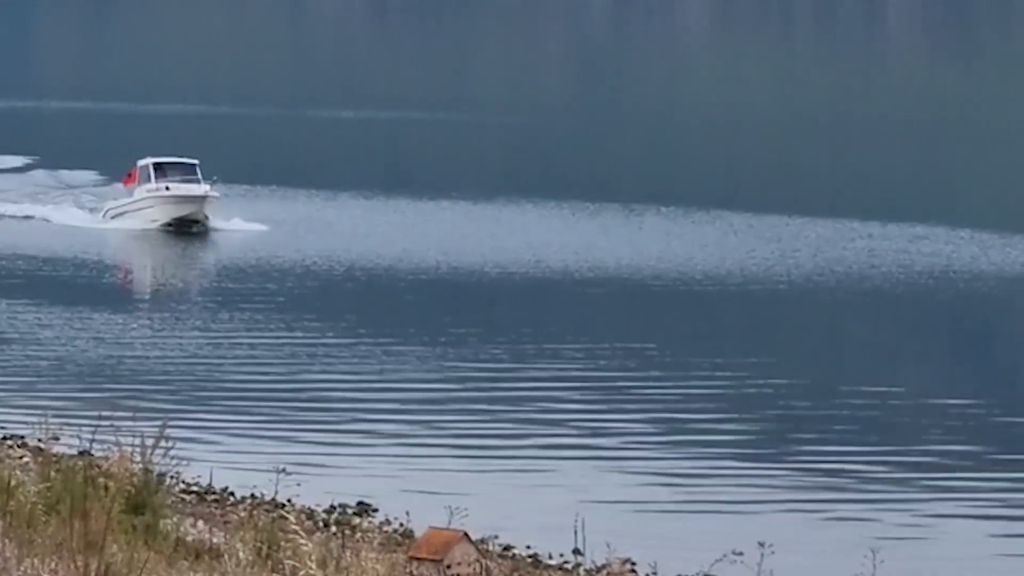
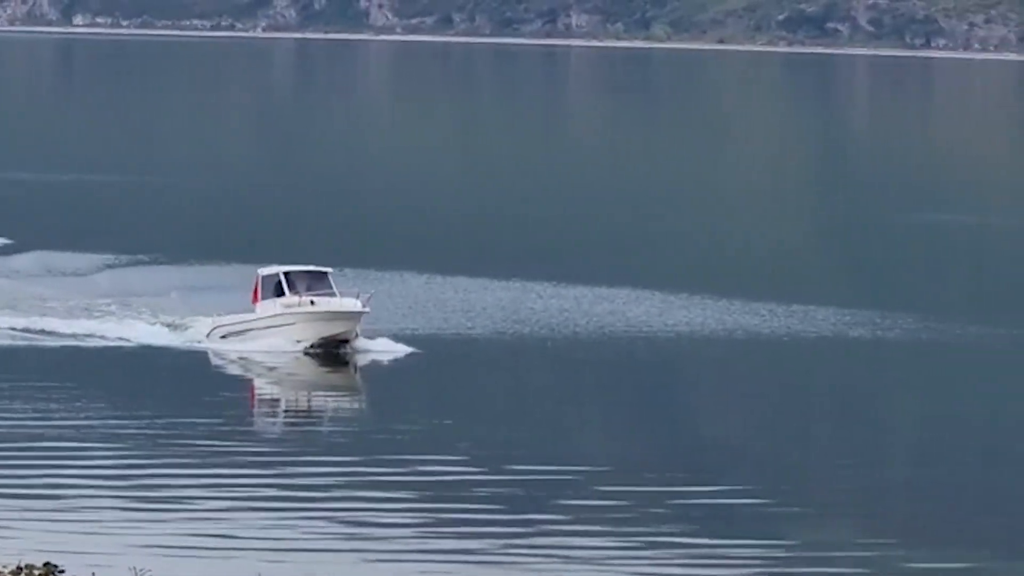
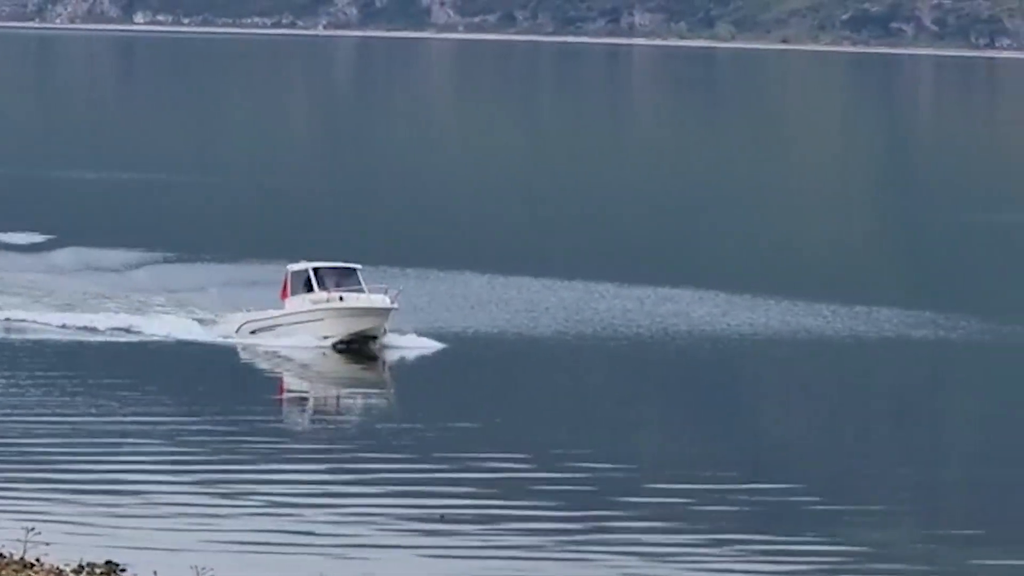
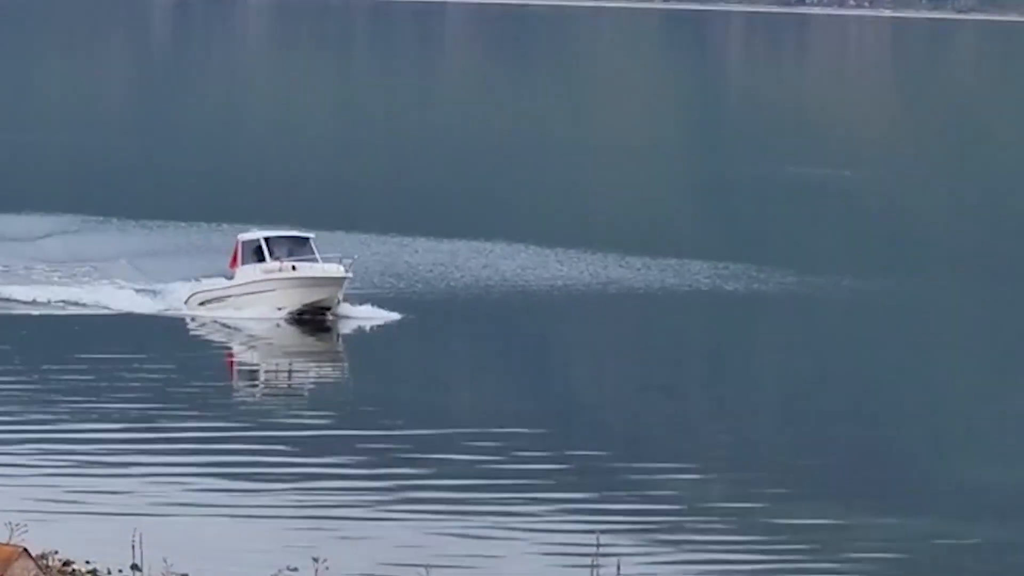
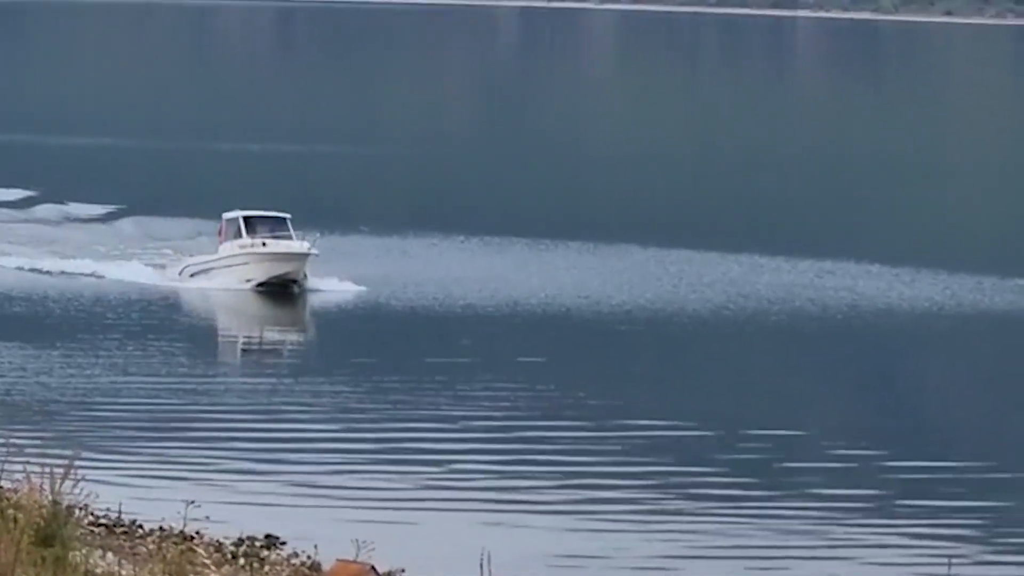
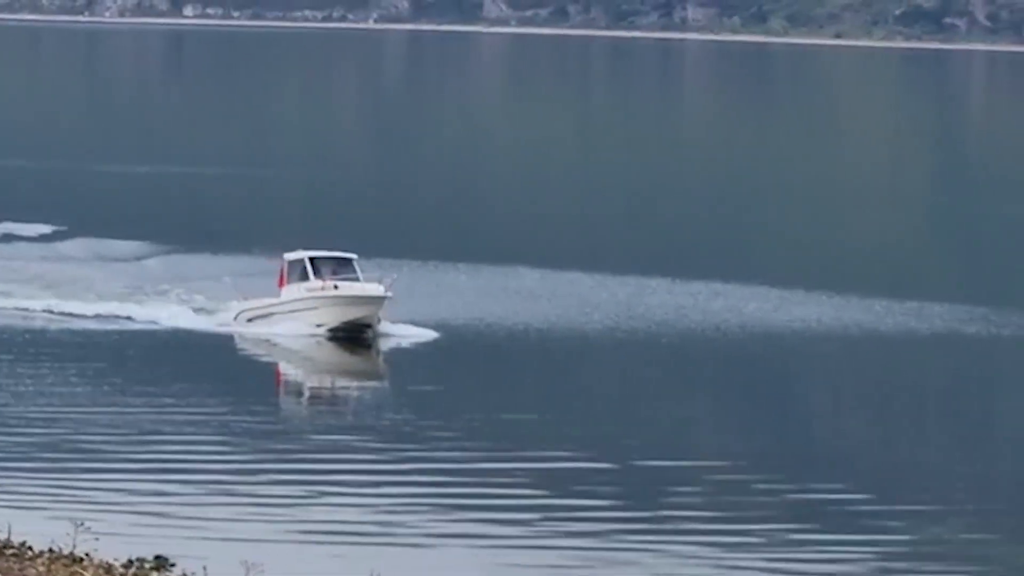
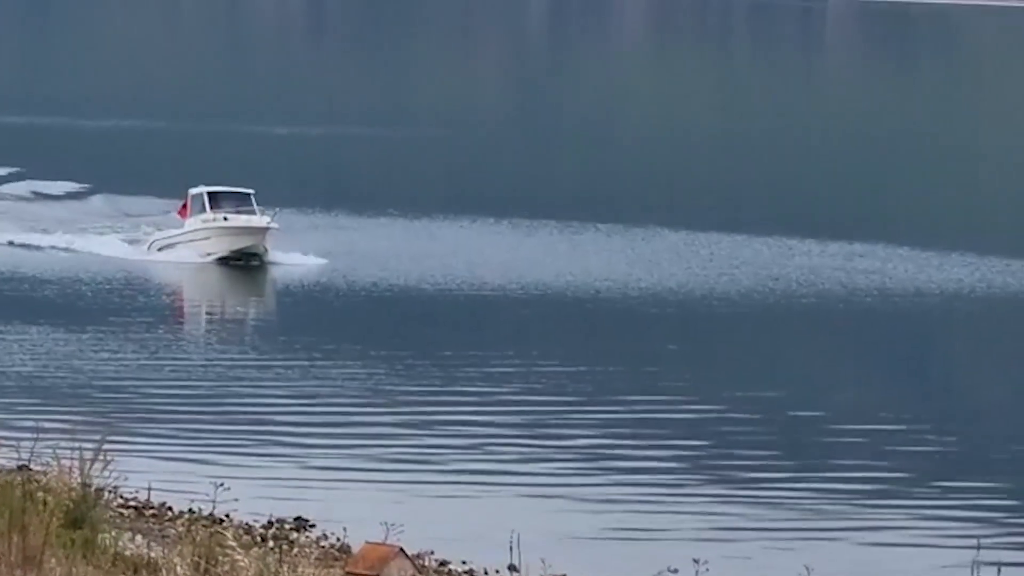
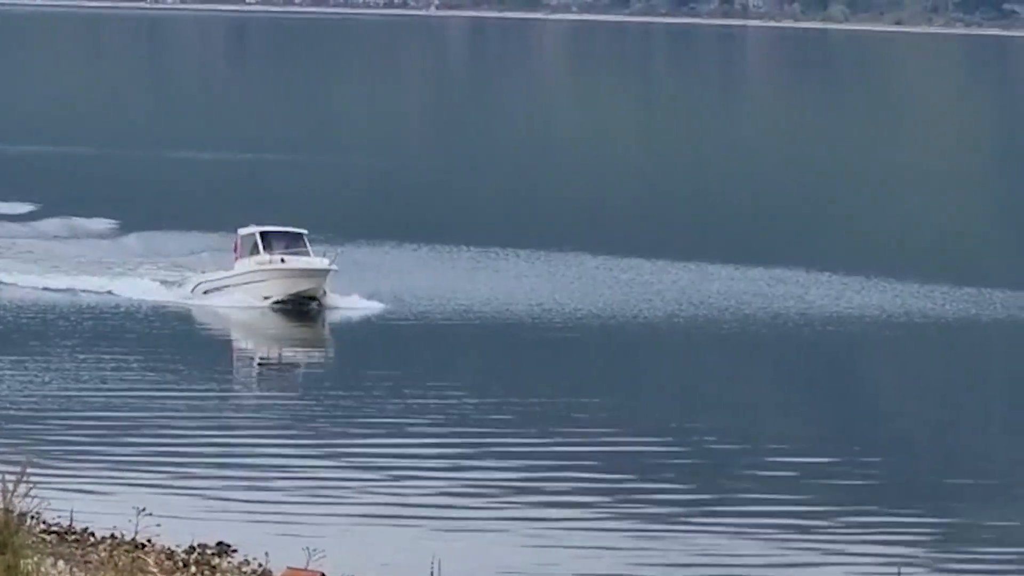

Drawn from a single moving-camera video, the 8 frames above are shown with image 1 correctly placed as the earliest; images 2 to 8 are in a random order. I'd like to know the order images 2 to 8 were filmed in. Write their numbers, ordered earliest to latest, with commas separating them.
7, 5, 8, 6, 3, 2, 4
